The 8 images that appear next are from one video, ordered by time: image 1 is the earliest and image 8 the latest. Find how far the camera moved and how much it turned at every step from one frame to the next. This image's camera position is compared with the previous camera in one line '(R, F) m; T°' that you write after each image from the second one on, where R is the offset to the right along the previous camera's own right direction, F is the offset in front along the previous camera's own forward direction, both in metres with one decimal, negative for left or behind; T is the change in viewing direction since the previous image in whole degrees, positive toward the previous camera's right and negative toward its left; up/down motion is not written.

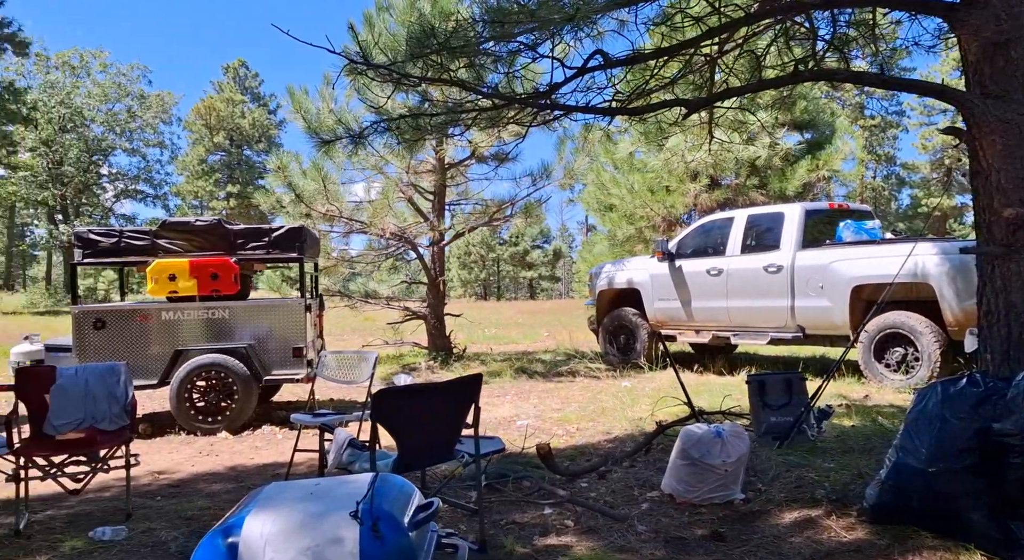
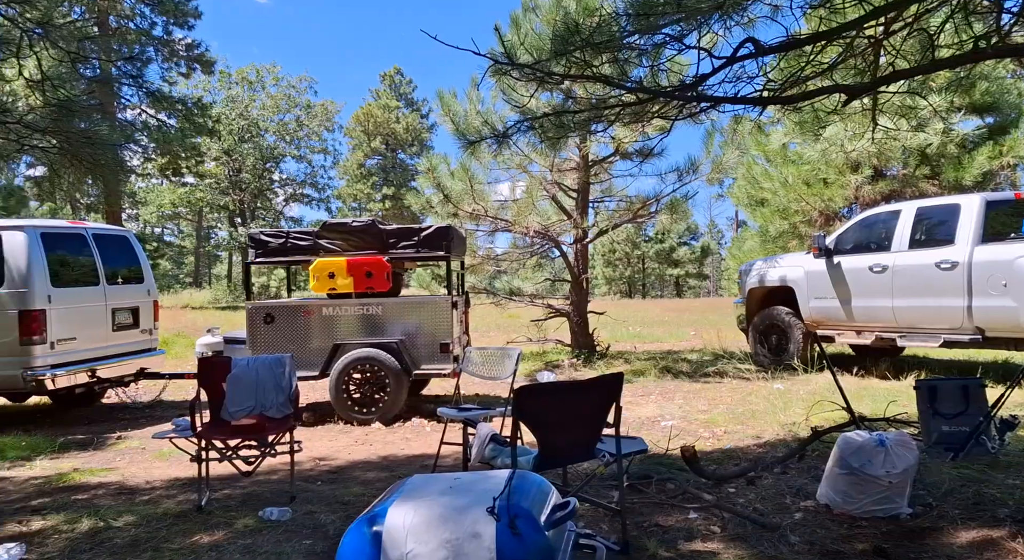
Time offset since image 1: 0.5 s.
(0.0, 0.0) m; -11°
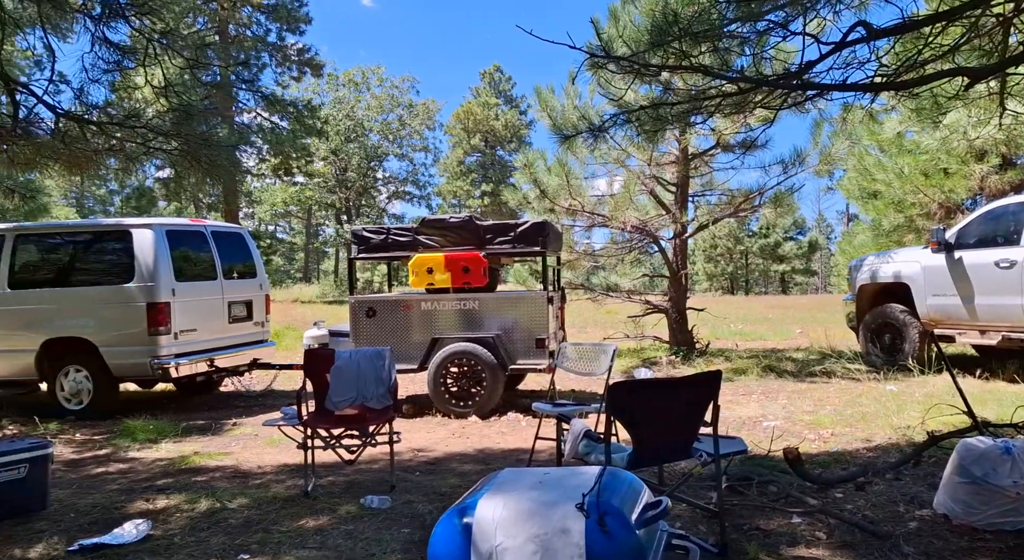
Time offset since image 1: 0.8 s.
(0.0, 0.0) m; -7°
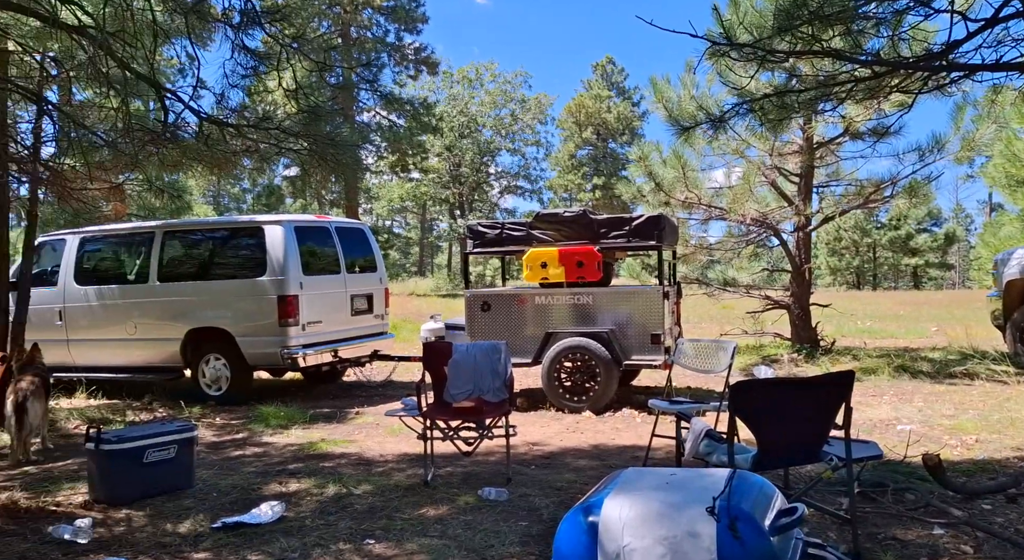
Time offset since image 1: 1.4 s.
(0.0, 0.0) m; -8°
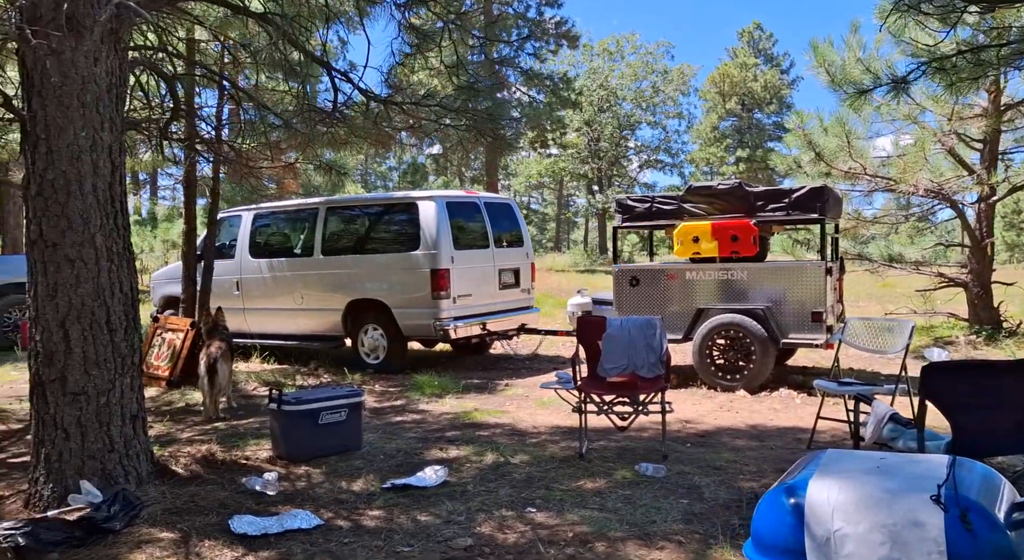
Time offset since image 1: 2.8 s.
(-0.1, 0.0) m; -10°
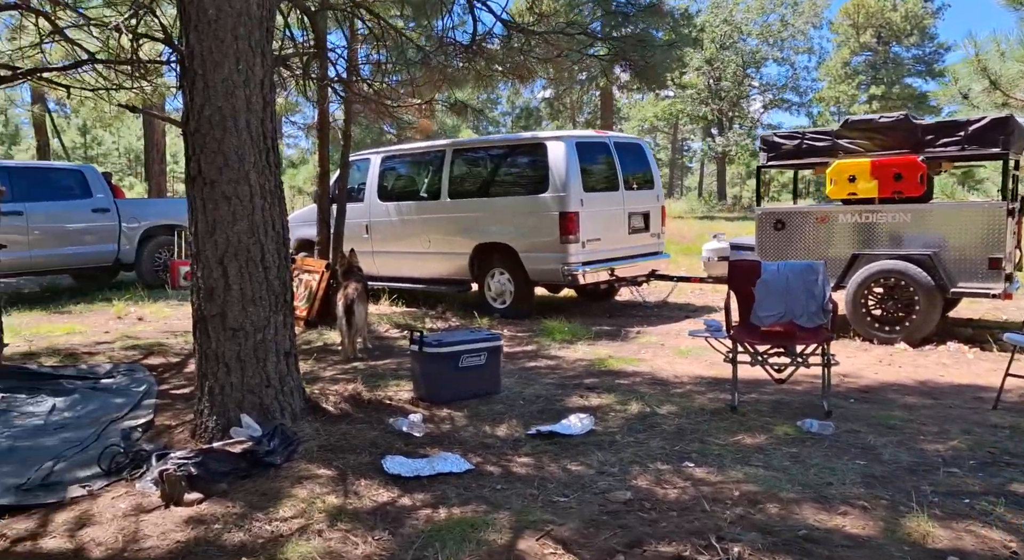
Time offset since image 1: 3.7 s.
(-0.2, +0.2) m; -8°
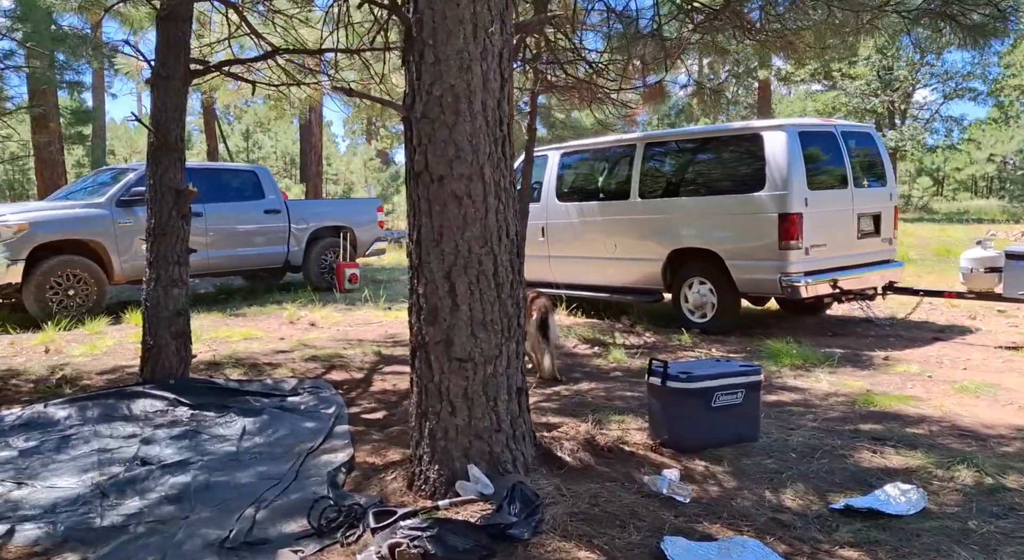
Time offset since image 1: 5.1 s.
(-0.7, +0.8) m; -10°
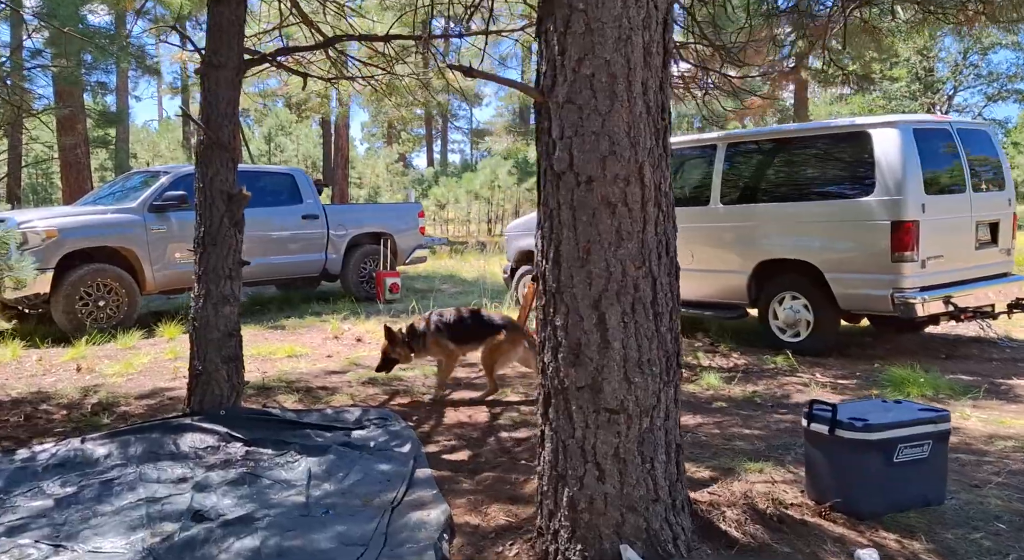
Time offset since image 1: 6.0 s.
(-0.5, +0.7) m; -1°
